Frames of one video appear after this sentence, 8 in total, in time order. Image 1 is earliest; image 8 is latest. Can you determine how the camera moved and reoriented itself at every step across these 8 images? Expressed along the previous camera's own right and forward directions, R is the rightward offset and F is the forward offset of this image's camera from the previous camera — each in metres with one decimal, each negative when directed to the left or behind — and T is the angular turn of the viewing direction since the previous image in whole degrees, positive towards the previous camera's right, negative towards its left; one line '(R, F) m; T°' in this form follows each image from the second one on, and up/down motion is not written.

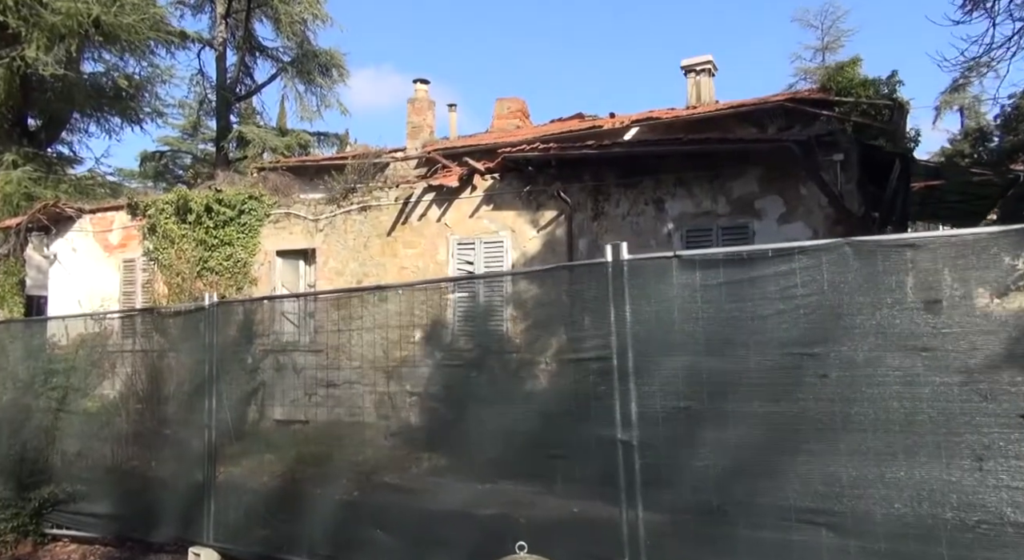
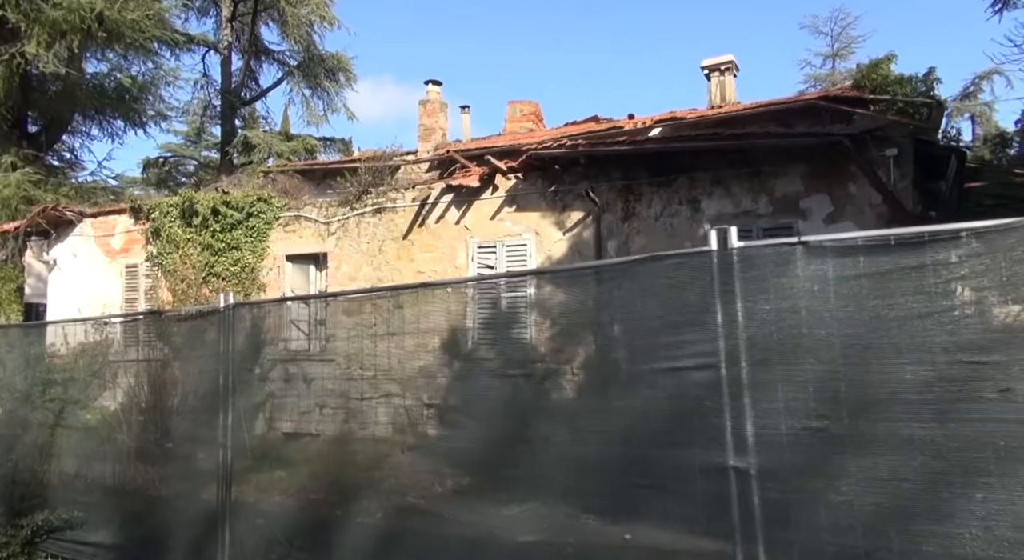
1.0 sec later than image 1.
(-0.3, +0.5) m; 0°
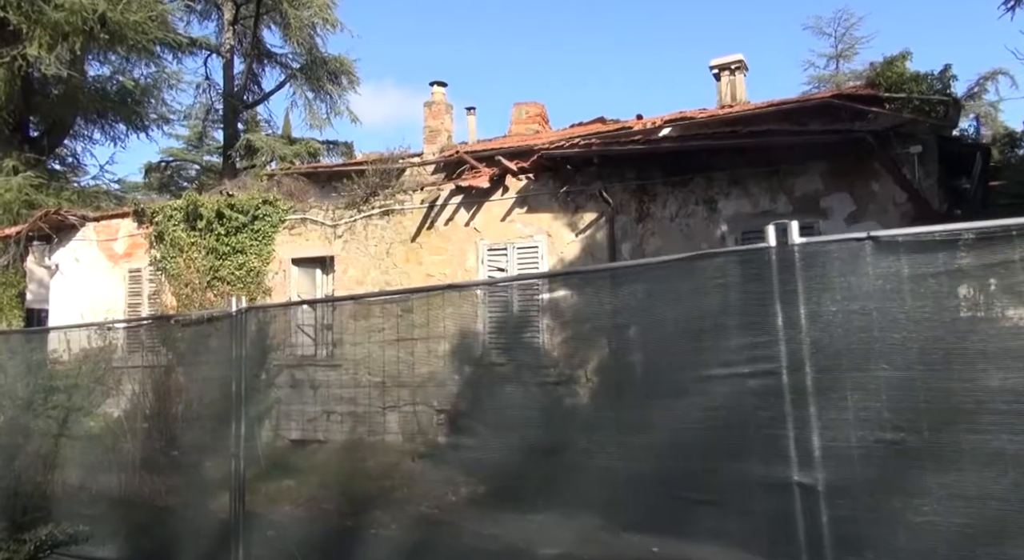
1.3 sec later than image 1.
(-0.1, +0.2) m; 0°
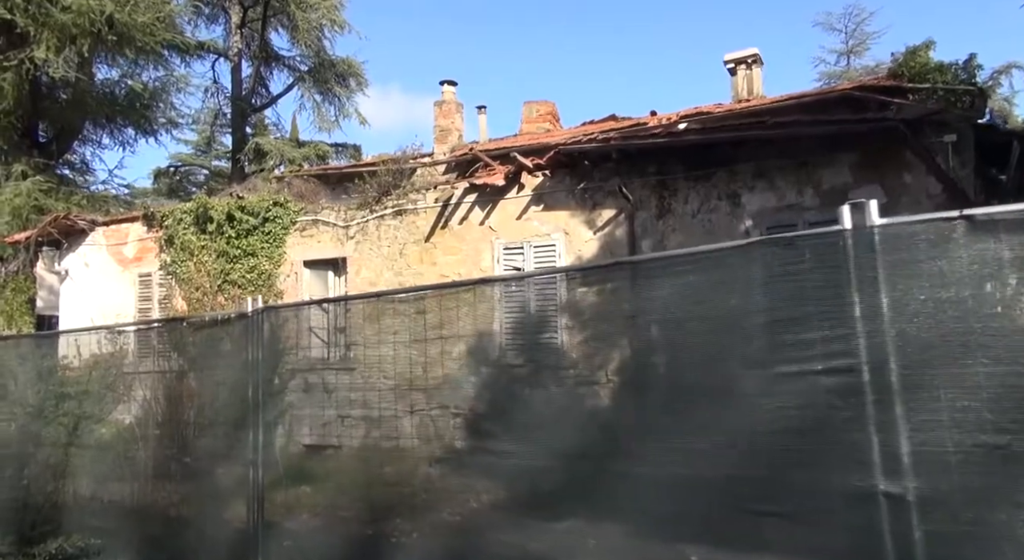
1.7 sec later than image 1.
(-0.1, +0.2) m; -1°
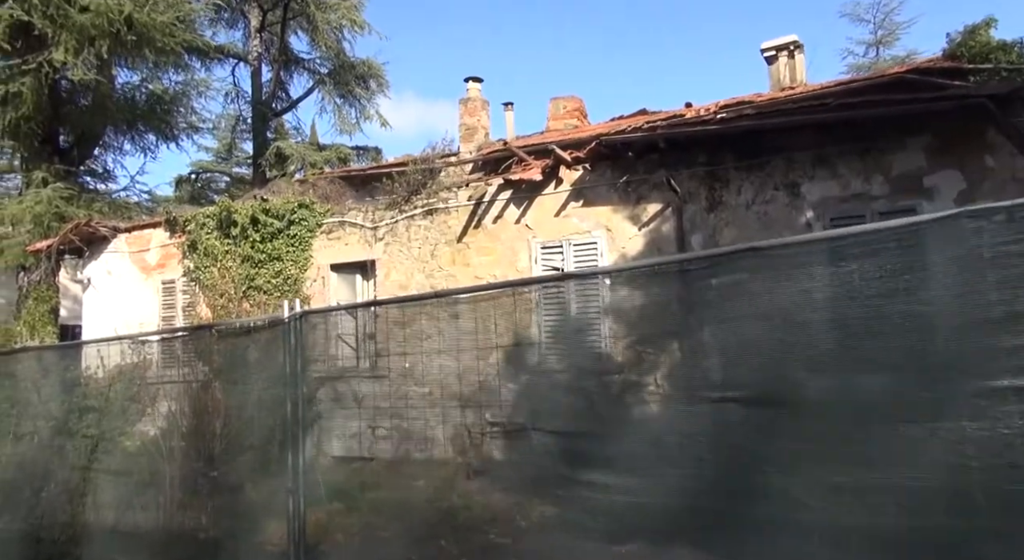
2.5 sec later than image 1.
(-0.2, +0.5) m; -1°
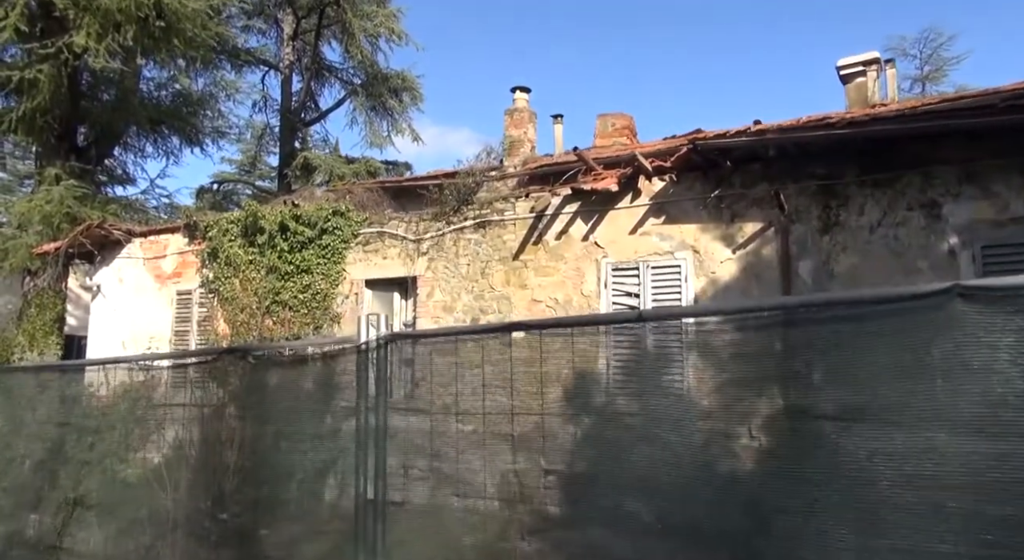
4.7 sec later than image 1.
(-0.5, +1.2) m; -1°
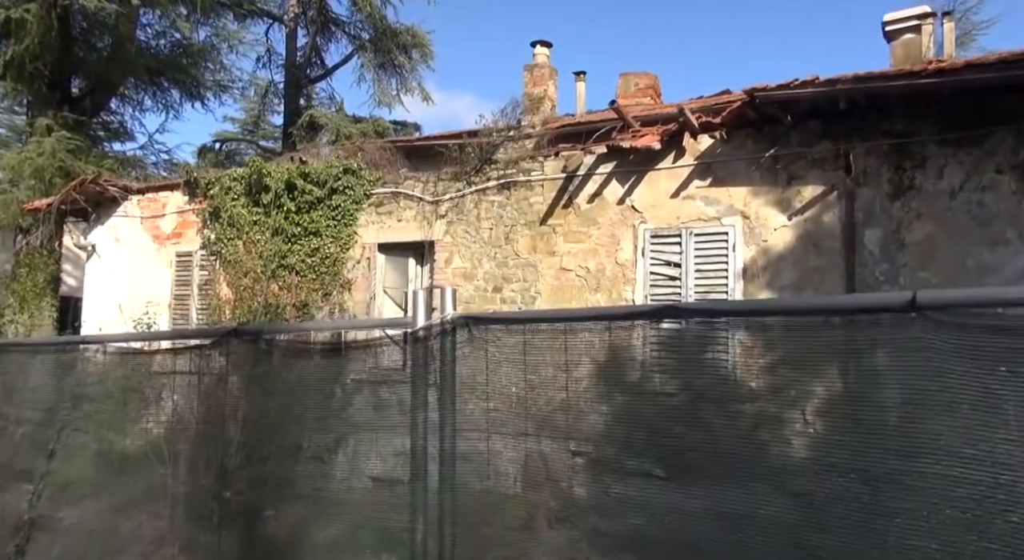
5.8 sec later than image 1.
(-0.2, +0.7) m; 0°
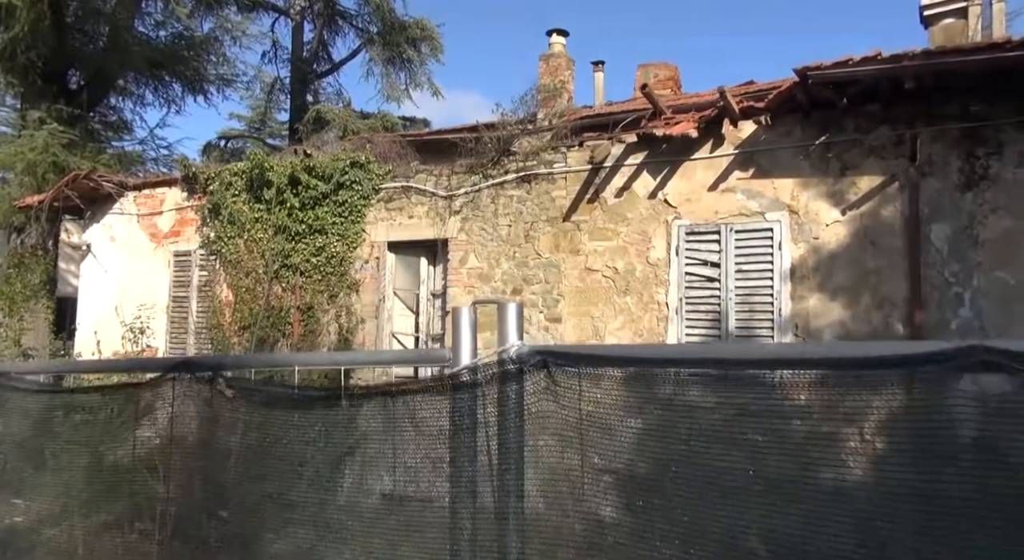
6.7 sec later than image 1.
(-0.1, +0.6) m; -1°
